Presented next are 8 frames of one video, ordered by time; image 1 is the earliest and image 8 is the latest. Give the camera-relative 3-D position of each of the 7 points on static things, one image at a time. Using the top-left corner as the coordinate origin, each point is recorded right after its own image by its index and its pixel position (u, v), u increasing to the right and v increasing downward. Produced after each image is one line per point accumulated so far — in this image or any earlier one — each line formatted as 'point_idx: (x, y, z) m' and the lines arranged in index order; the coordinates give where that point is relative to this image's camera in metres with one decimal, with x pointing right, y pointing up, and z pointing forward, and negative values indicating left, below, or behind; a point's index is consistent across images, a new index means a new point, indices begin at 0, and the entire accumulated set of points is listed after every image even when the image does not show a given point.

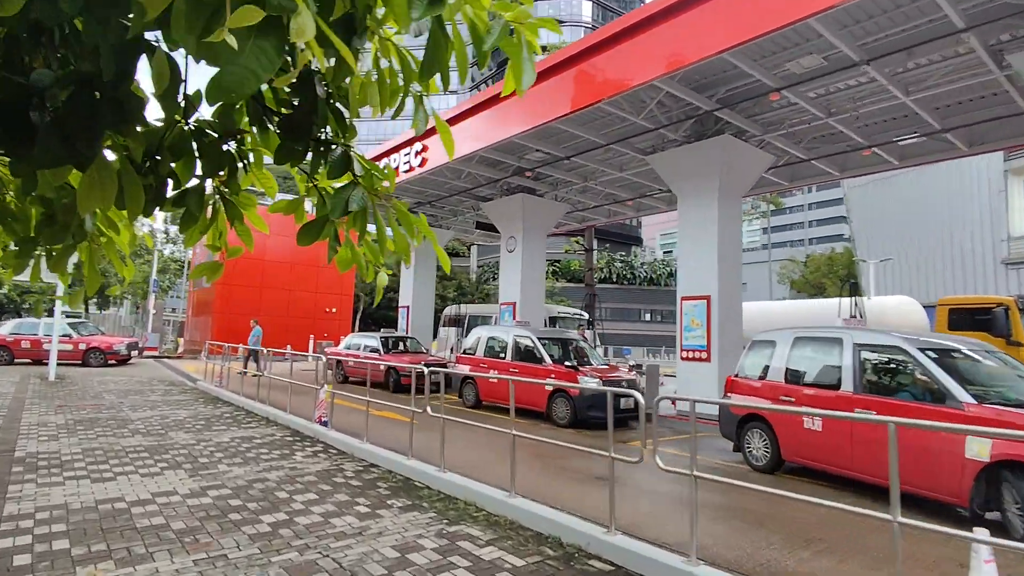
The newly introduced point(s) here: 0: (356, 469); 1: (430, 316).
0: (-1.8, -2.1, +6.4) m
1: (-2.9, -1.0, +19.9) m
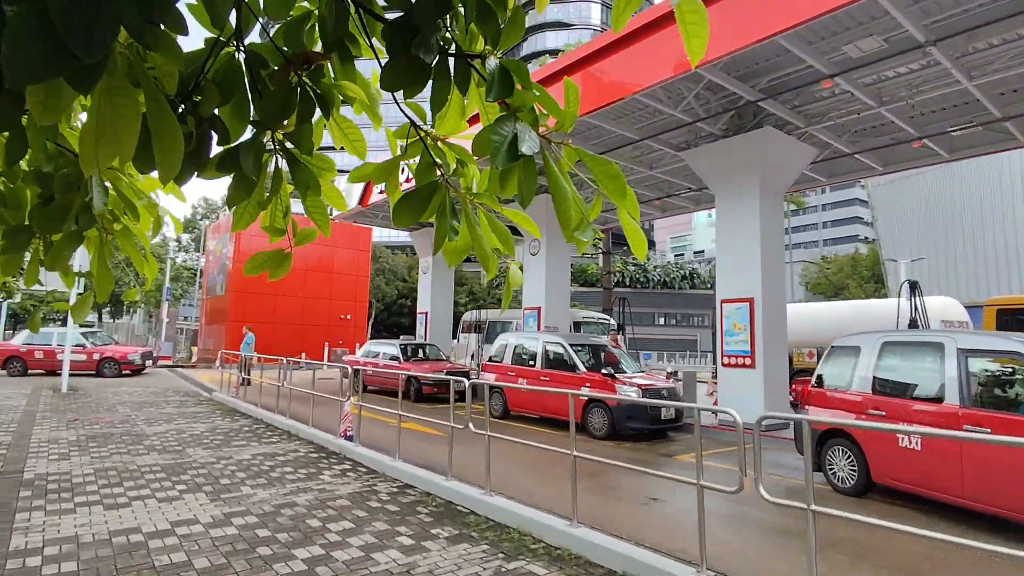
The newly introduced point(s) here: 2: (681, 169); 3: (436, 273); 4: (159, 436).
0: (-1.2, -2.1, +5.9) m
1: (-2.2, -1.2, +19.4) m
2: (+3.8, +2.7, +12.9) m
3: (-2.6, +0.5, +19.1) m
4: (-5.4, -2.3, +8.8) m
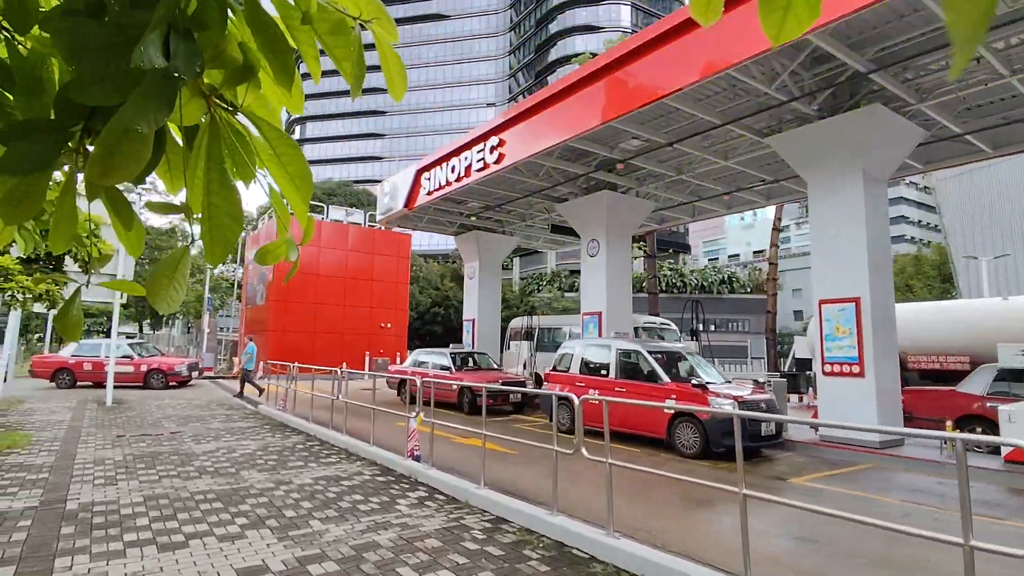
0: (-0.2, -2.1, +5.0) m
1: (-0.5, -1.3, +18.5) m
2: (+5.1, +2.7, +11.8) m
3: (-0.9, +0.3, +18.3) m
4: (-4.3, -2.4, +8.0) m
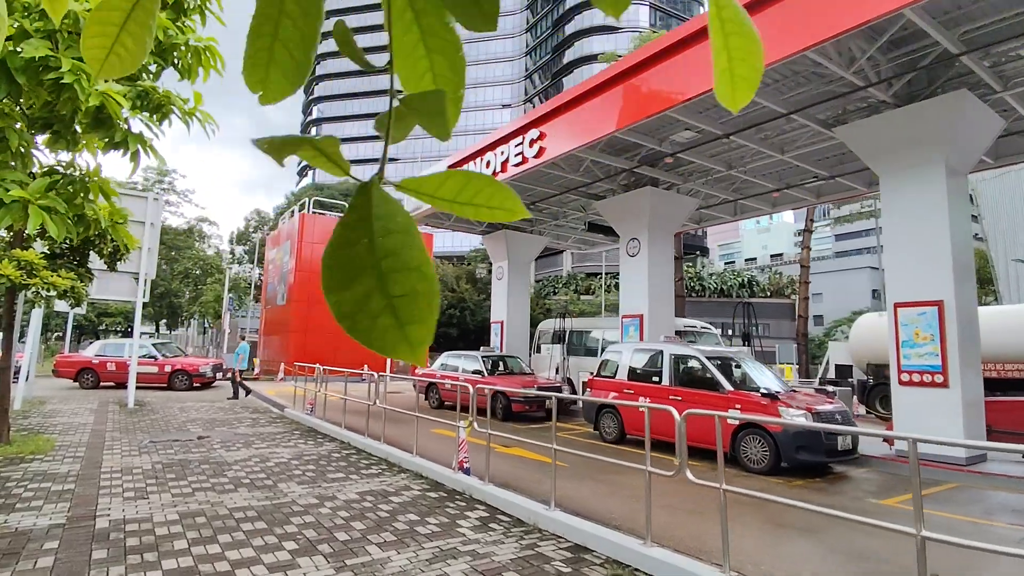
0: (+0.4, -2.1, +4.4) m
1: (+0.4, -1.4, +17.9) m
2: (+5.9, +2.7, +11.1) m
3: (0.0, +0.3, +17.7) m
4: (-3.6, -2.3, +7.5) m
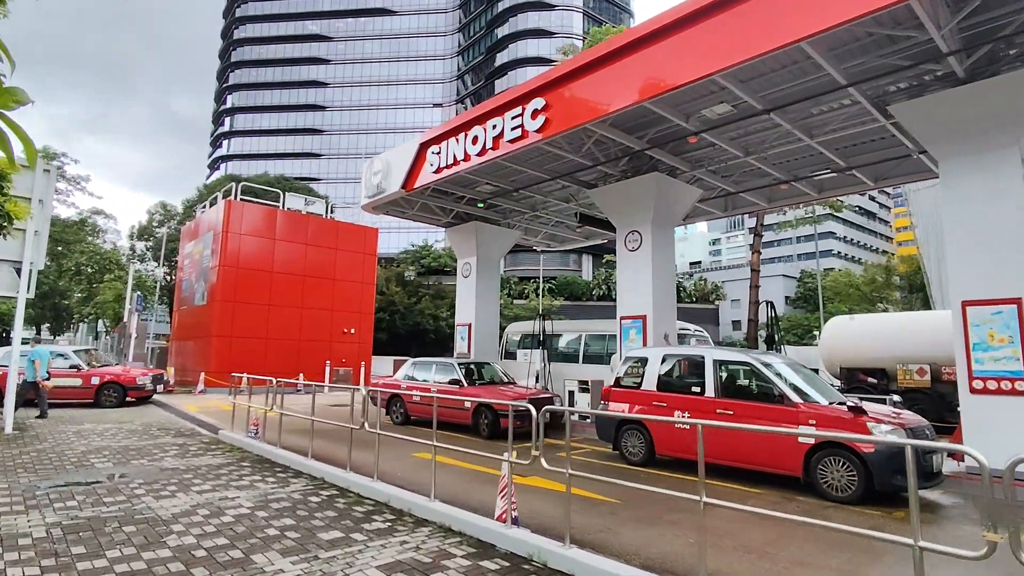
0: (+1.3, -1.9, +2.7) m
1: (-0.5, -1.4, +16.1) m
2: (+5.9, +2.7, +10.2) m
3: (-0.9, +0.3, +15.9) m
4: (-3.0, -2.2, +5.3) m
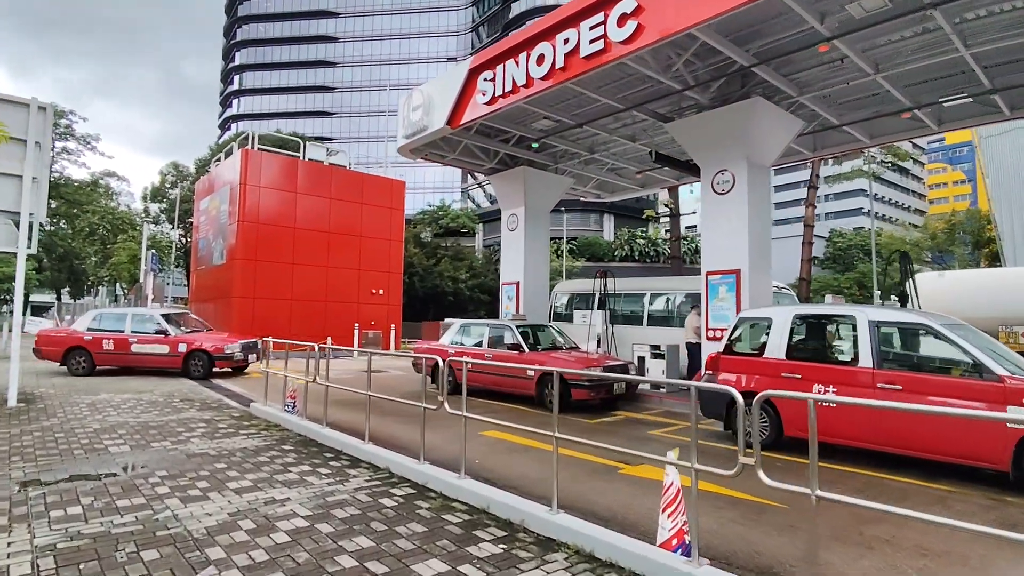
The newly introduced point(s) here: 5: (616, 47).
0: (+2.4, -1.6, +1.2) m
1: (+0.8, -0.2, +14.6) m
2: (+7.1, +3.5, +8.2) m
3: (+0.4, +1.5, +14.2) m
4: (-1.9, -1.7, +3.8) m
5: (+1.5, +3.5, +8.3) m
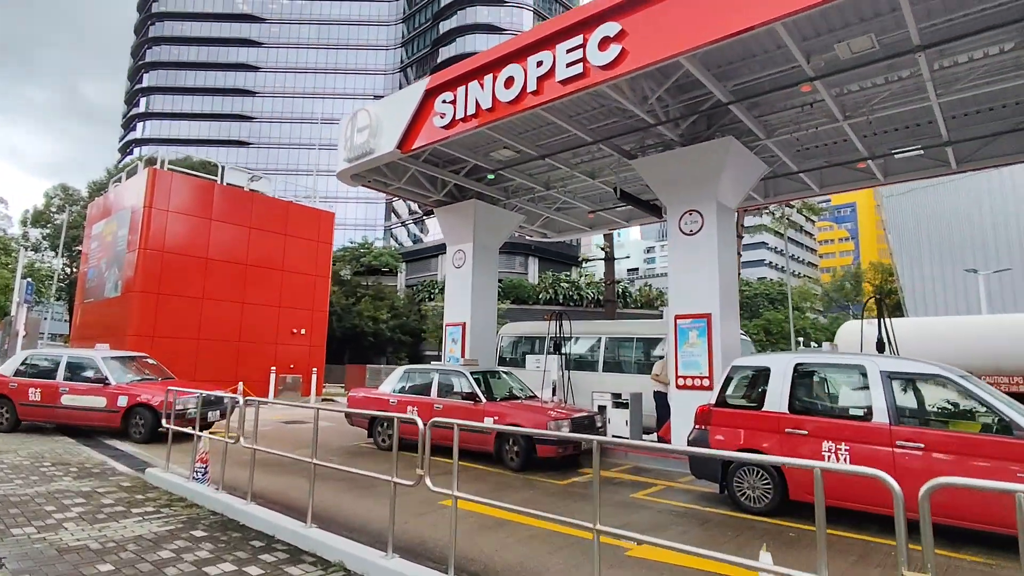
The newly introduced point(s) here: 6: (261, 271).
0: (+2.9, -1.7, +0.4) m
1: (-0.5, -1.2, +13.5) m
2: (+6.7, +2.8, +8.4) m
3: (-0.8, +0.5, +13.2) m
4: (-1.7, -1.9, +2.4) m
5: (+1.1, +2.9, +7.7) m
6: (-8.2, +0.6, +18.8) m
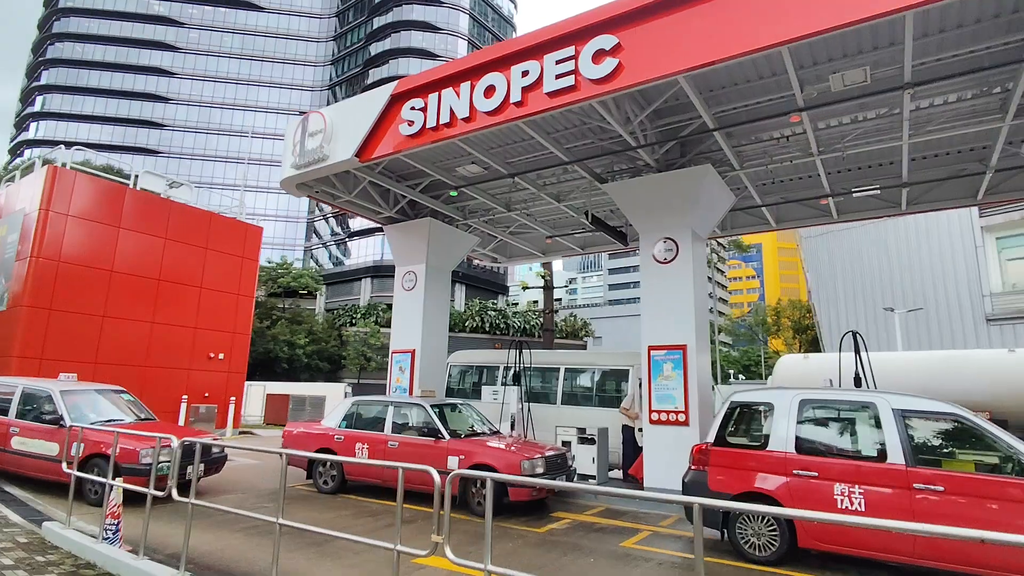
0: (+3.6, -1.8, 0.0) m
1: (-1.5, -1.7, +12.6) m
2: (+6.4, +2.2, +8.7) m
3: (-1.8, 0.0, +12.3) m
4: (-1.2, -1.9, +1.4) m
5: (+1.0, +2.6, +7.3) m
6: (-9.9, +0.1, +16.8) m
